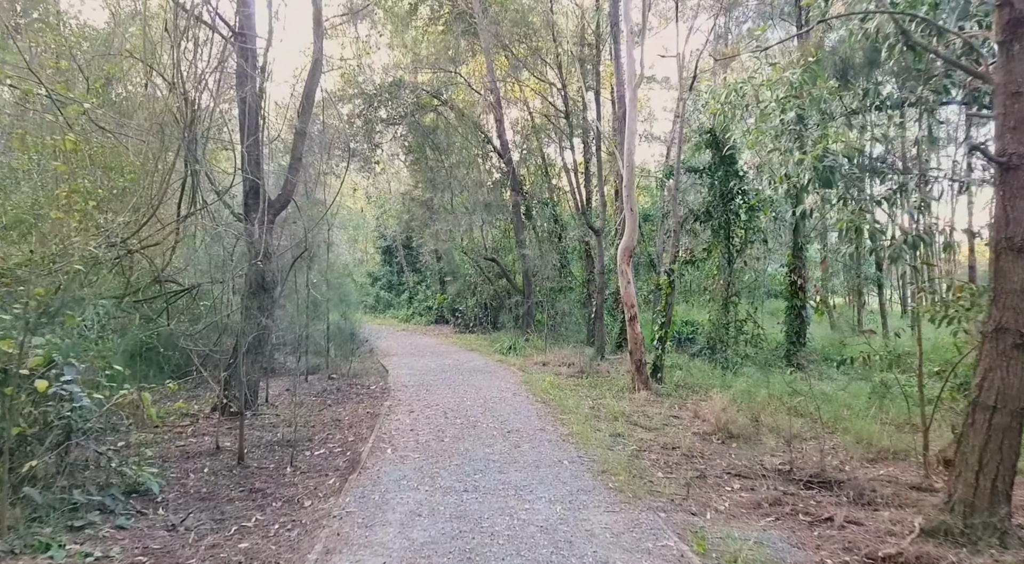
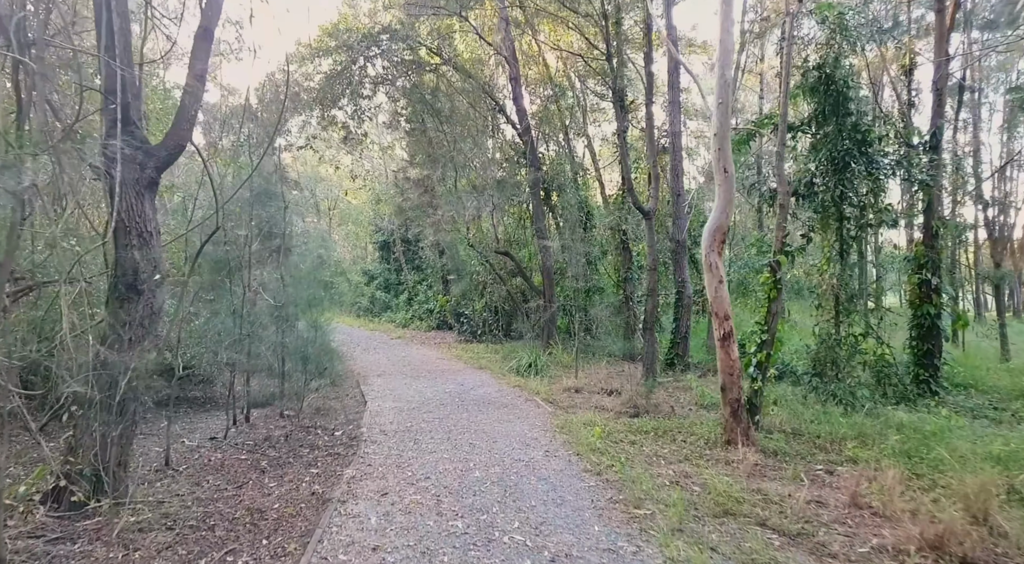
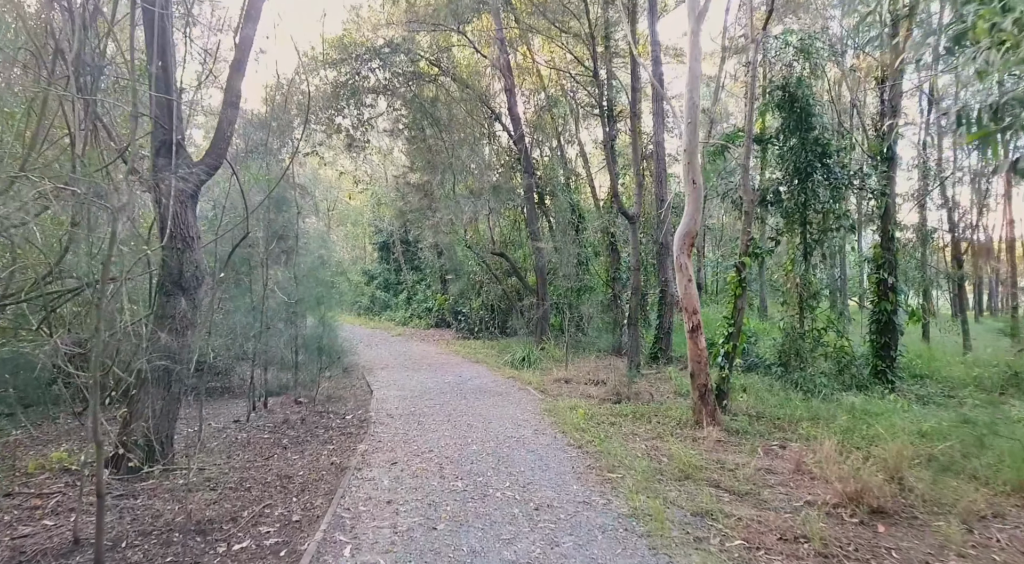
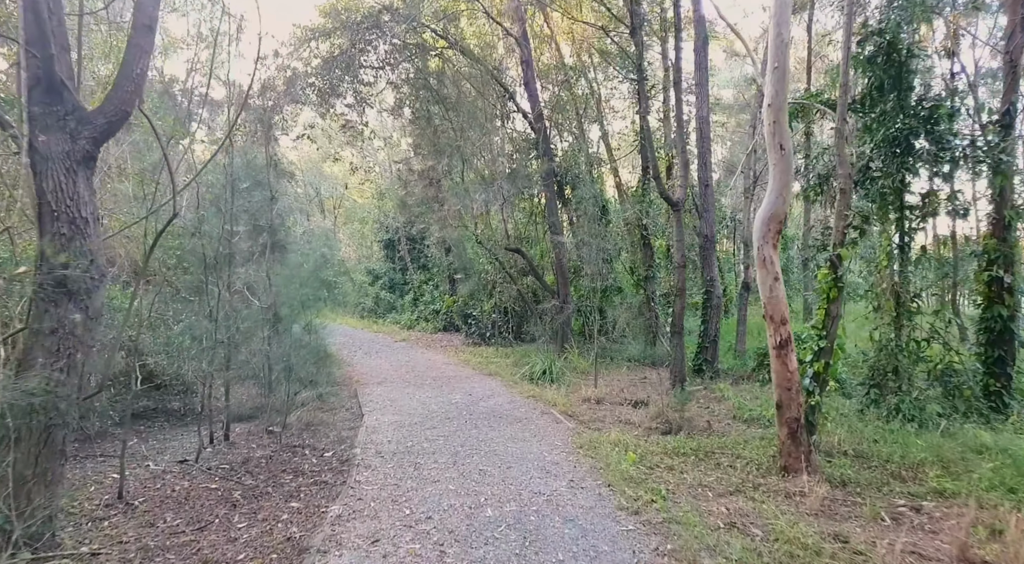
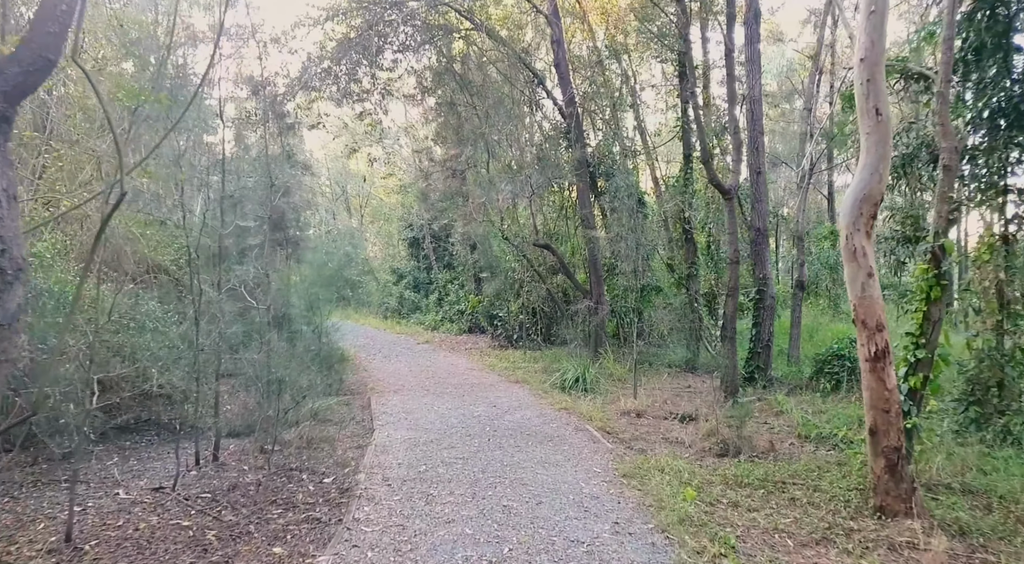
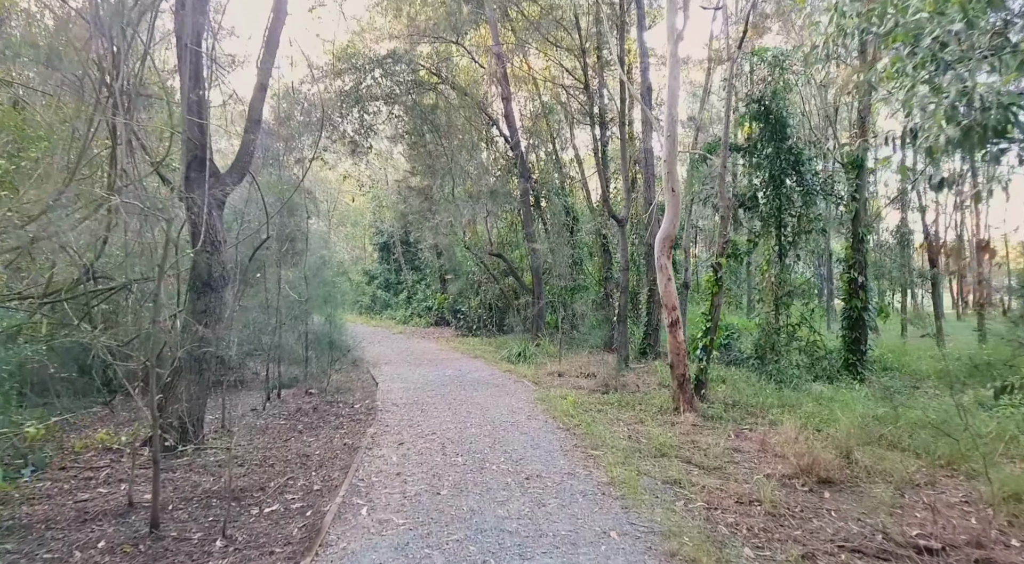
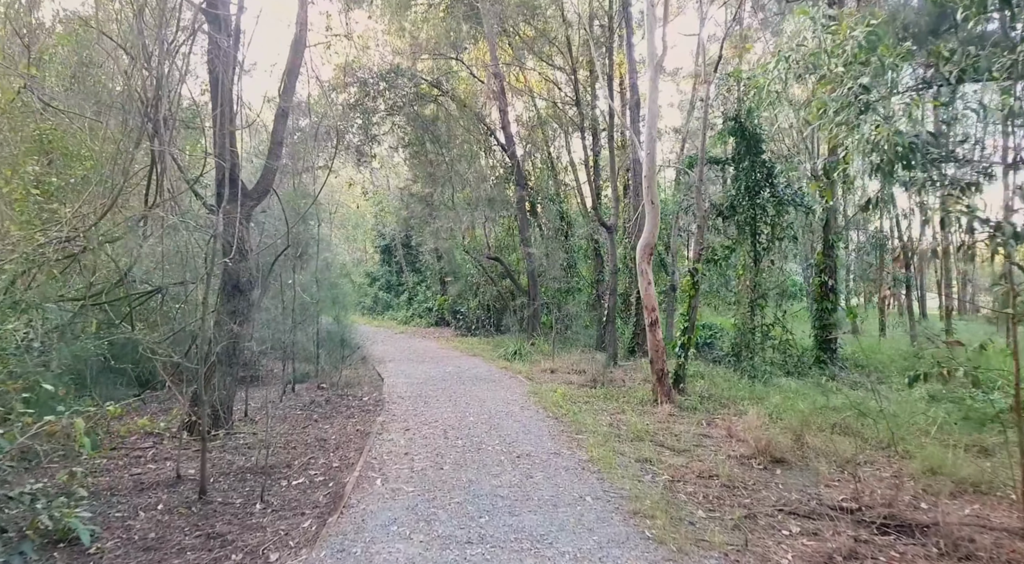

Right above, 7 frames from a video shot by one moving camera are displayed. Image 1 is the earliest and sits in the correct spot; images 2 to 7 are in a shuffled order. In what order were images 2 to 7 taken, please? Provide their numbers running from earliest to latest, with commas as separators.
7, 6, 3, 2, 4, 5
